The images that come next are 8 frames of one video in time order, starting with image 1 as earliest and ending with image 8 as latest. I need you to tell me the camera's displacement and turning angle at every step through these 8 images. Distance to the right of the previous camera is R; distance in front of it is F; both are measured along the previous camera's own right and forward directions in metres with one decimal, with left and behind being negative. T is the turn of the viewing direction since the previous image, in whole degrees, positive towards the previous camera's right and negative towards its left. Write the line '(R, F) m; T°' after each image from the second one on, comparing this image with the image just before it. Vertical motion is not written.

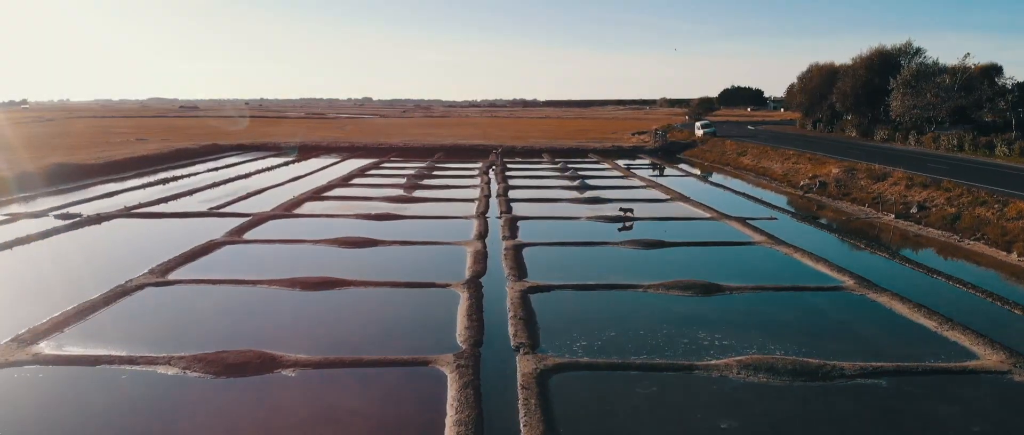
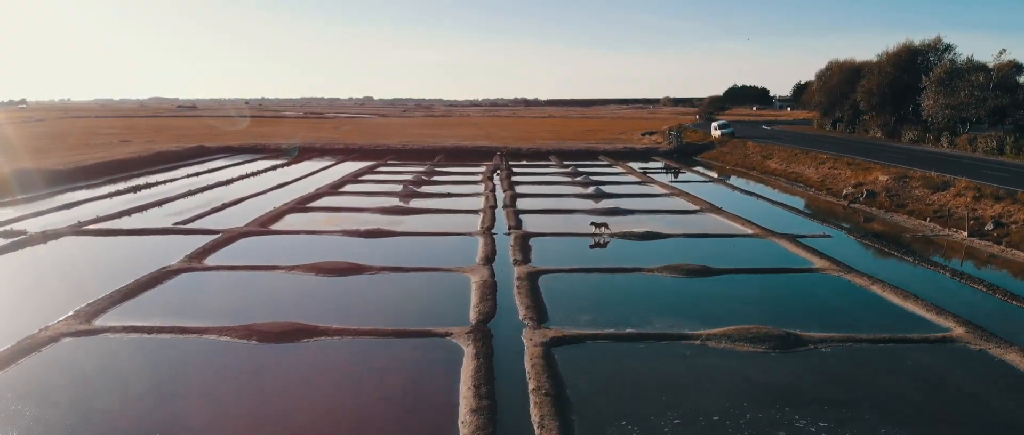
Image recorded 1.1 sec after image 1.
(-0.2, +2.5) m; 0°
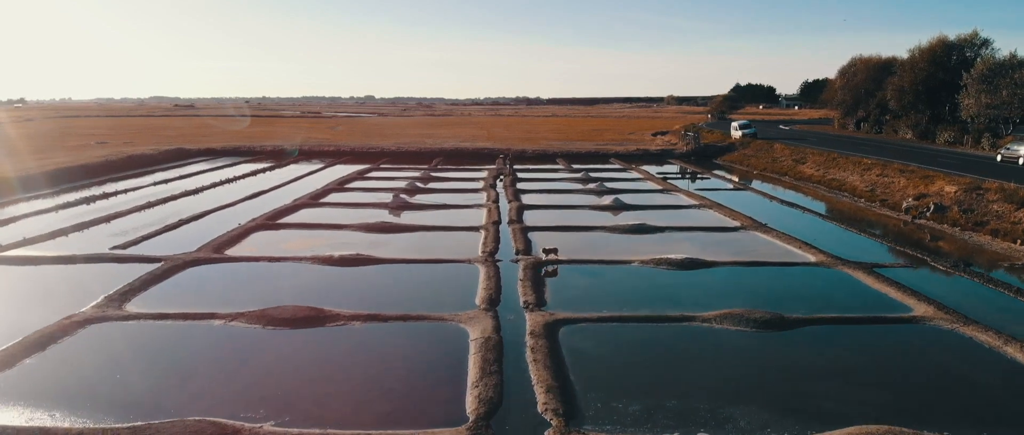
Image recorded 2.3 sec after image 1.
(-0.1, +2.9) m; 0°
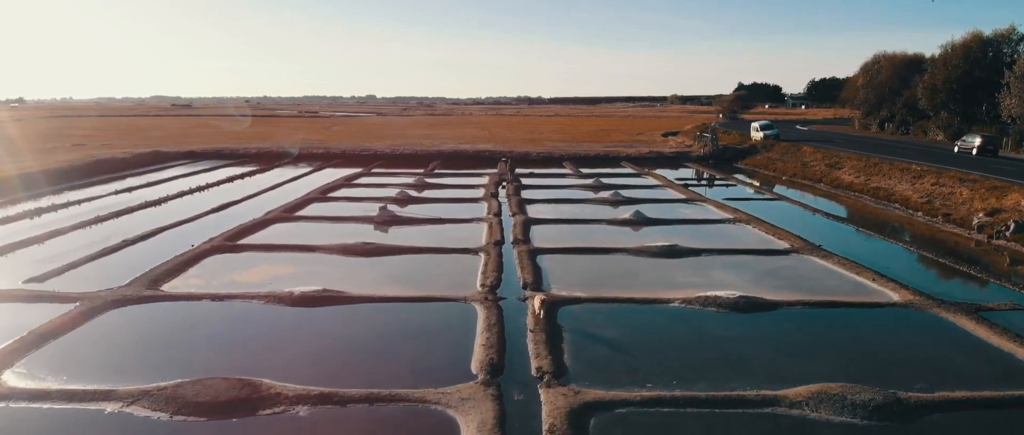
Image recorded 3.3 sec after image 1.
(-0.1, +2.6) m; 0°
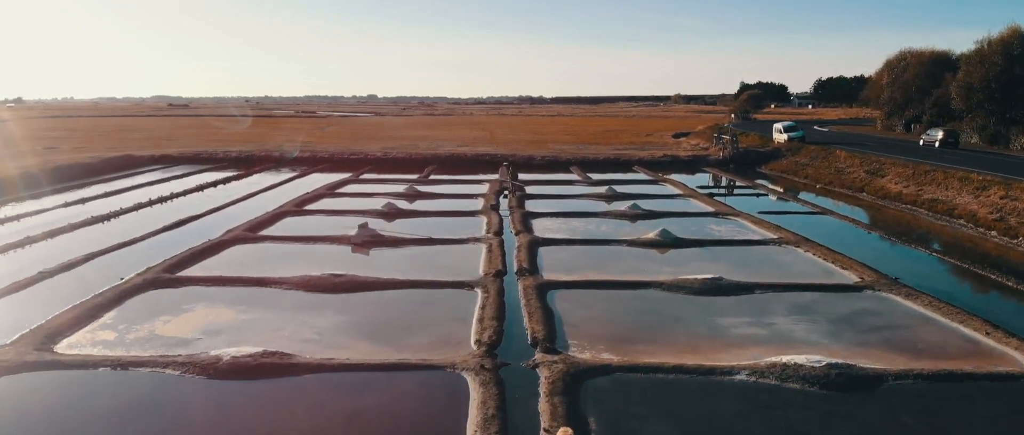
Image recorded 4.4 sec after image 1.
(0.0, +2.6) m; 0°
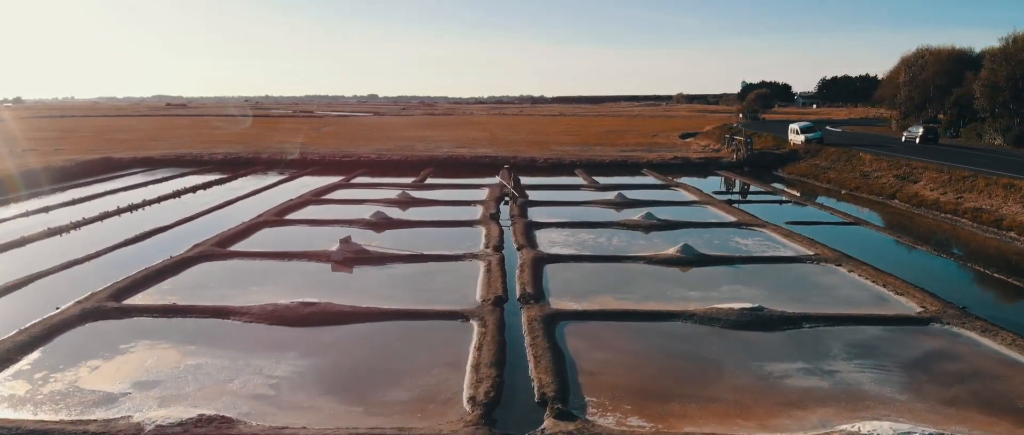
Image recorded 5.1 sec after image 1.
(0.0, +1.6) m; 0°
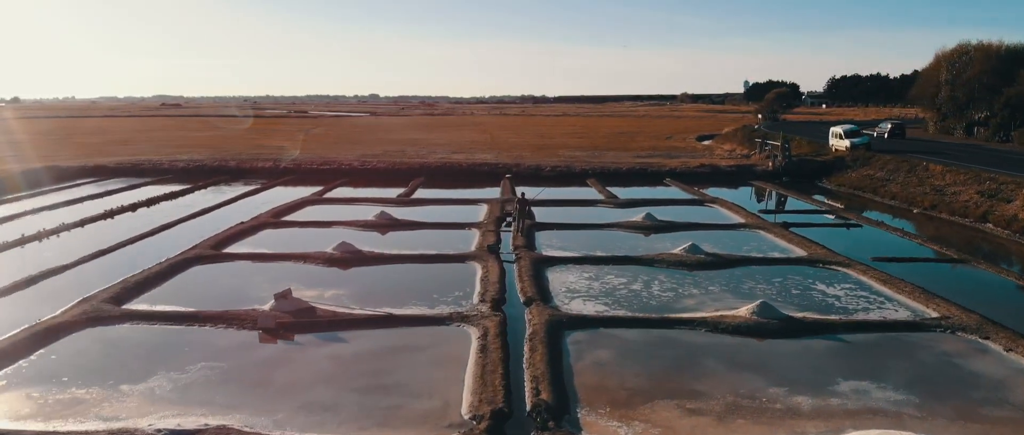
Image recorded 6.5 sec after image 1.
(-0.1, +3.7) m; 0°
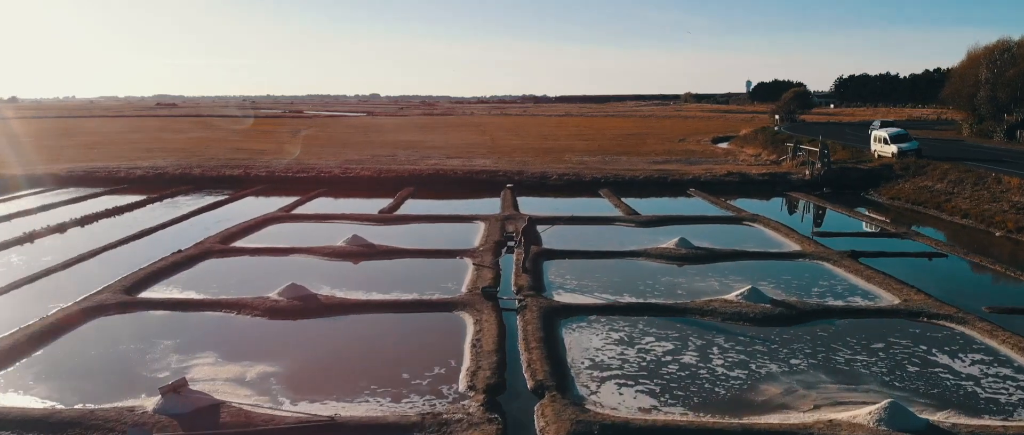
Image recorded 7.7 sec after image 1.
(0.0, +3.0) m; 0°
